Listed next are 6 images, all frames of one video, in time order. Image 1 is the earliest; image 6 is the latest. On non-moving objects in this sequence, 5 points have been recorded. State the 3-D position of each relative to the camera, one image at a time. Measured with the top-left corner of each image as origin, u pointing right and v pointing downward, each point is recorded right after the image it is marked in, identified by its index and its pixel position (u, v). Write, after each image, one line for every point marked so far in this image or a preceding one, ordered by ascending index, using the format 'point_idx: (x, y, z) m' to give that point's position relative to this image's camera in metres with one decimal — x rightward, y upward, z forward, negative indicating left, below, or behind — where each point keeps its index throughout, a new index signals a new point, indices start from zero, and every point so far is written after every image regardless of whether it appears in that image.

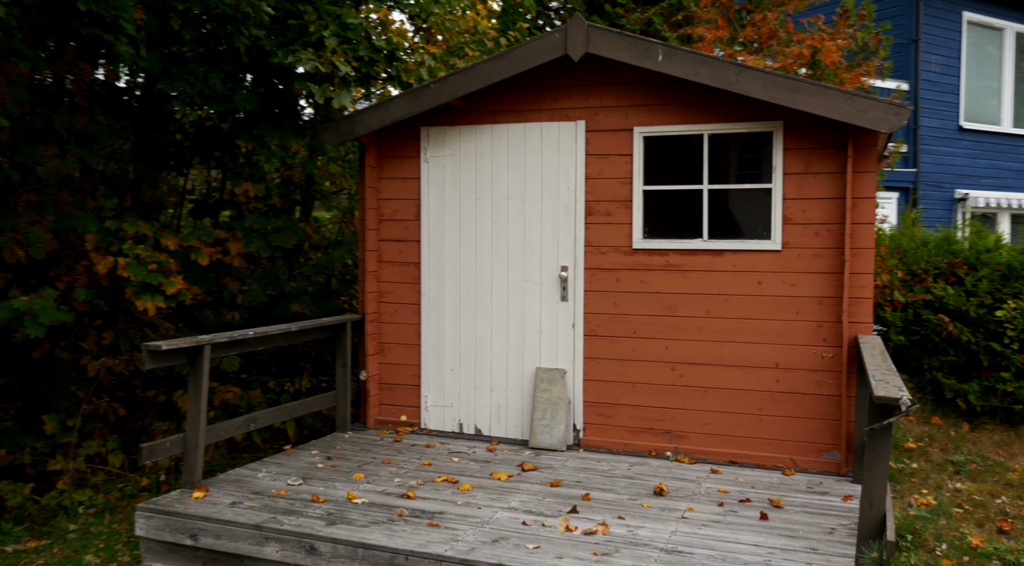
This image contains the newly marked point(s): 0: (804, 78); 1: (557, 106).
0: (+1.8, +1.2, +5.8) m
1: (+0.3, +1.2, +6.6) m
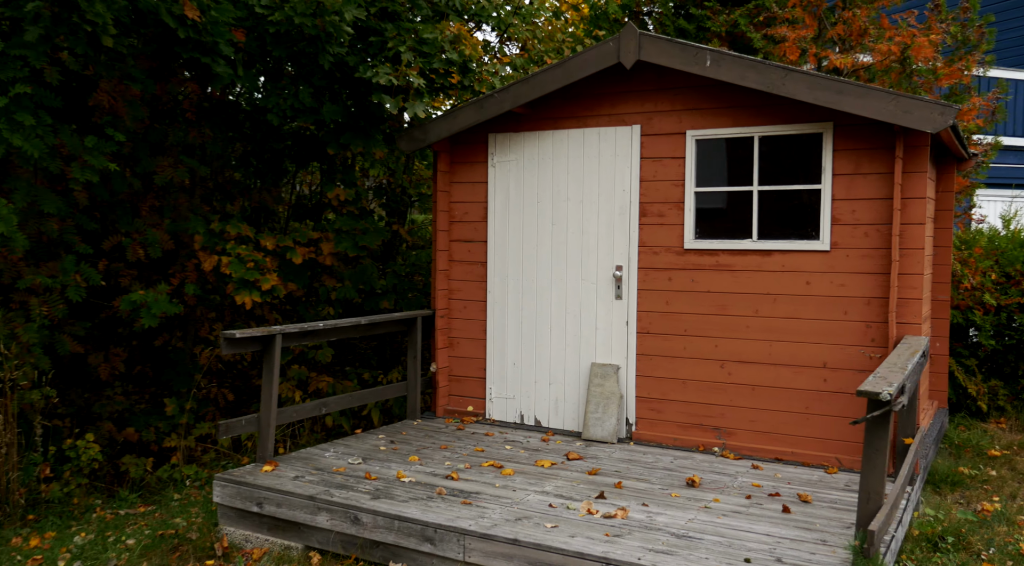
0: (+2.1, +1.2, +5.9) m
1: (+0.7, +1.2, +6.8) m
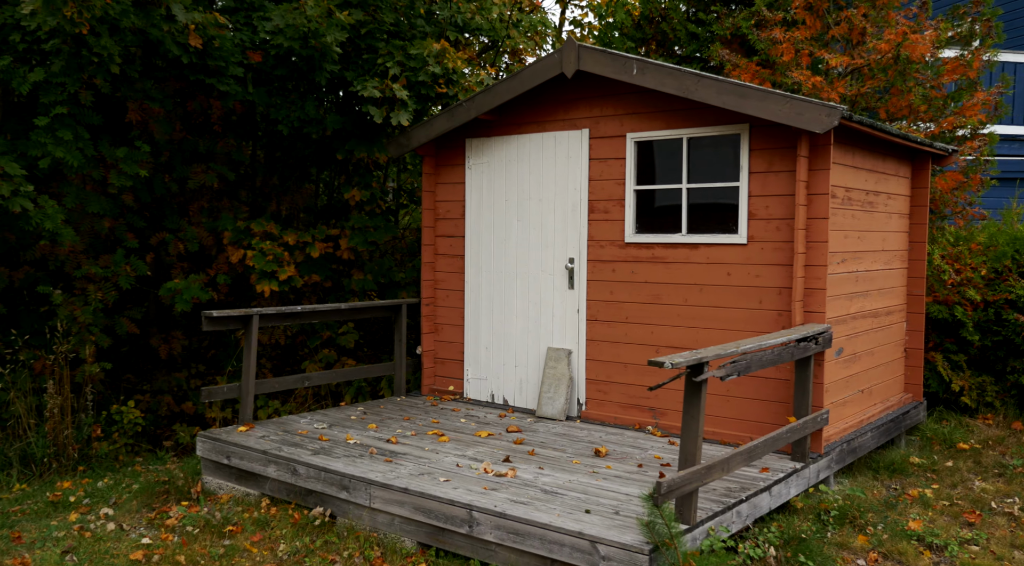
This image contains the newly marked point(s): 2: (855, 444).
0: (+1.6, +1.3, +6.3) m
1: (+0.4, +1.3, +7.5) m
2: (+2.5, -1.2, +7.1) m
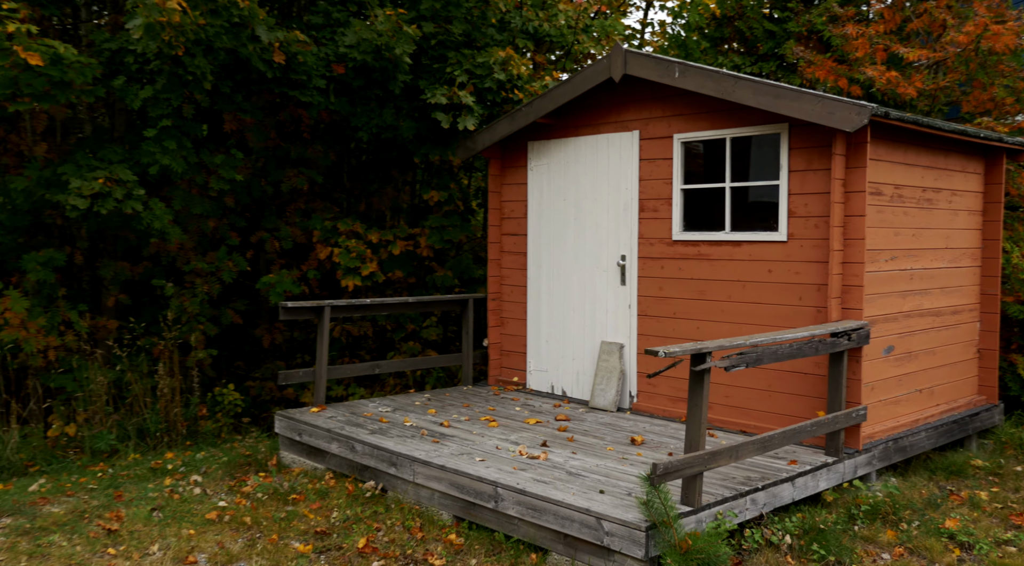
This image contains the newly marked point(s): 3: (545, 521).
0: (+1.9, +1.3, +6.5) m
1: (+0.9, +1.3, +7.8) m
2: (+2.9, -1.2, +7.1) m
3: (+0.2, -1.3, +5.4) m
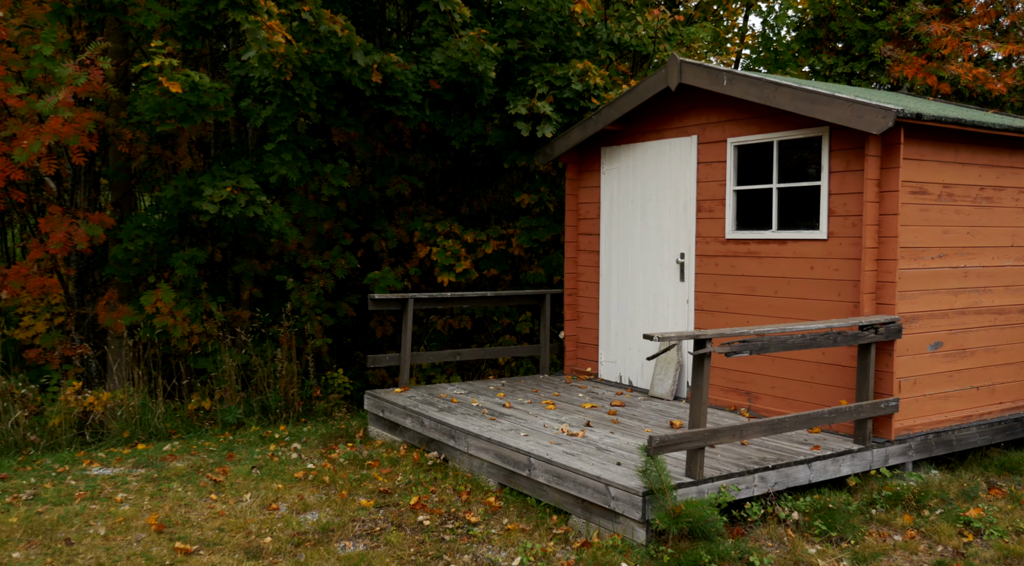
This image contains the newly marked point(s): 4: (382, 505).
0: (+2.2, +1.4, +6.8) m
1: (+1.5, +1.4, +8.3) m
2: (+3.3, -1.2, +7.2) m
3: (+0.3, -1.3, +6.0) m
4: (-0.9, -1.5, +6.5) m
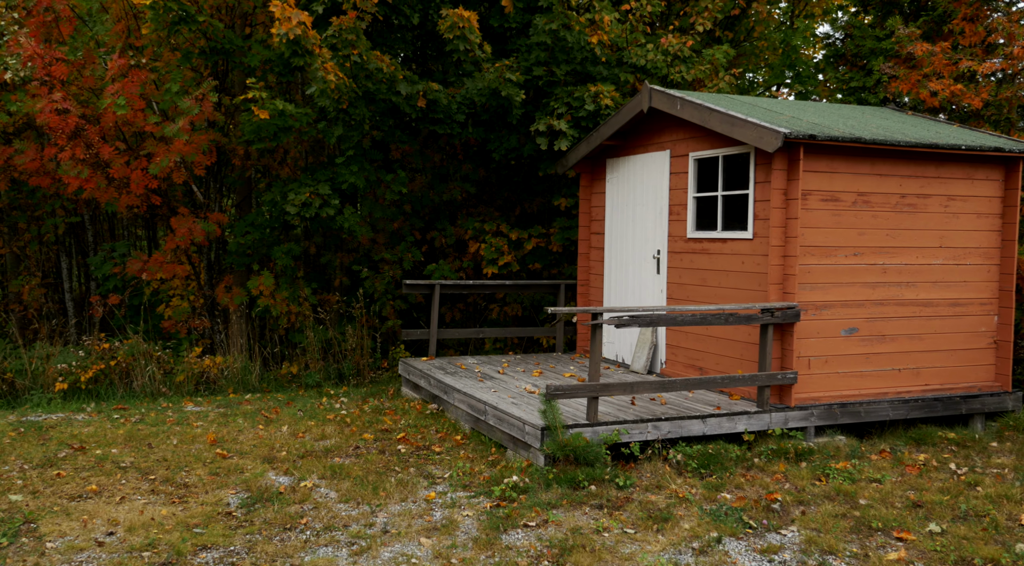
0: (+1.9, +1.4, +8.3) m
1: (+1.5, +1.4, +9.8) m
2: (+3.0, -1.1, +8.4) m
3: (-0.1, -1.2, +7.8) m
4: (-1.2, -1.4, +8.5) m
